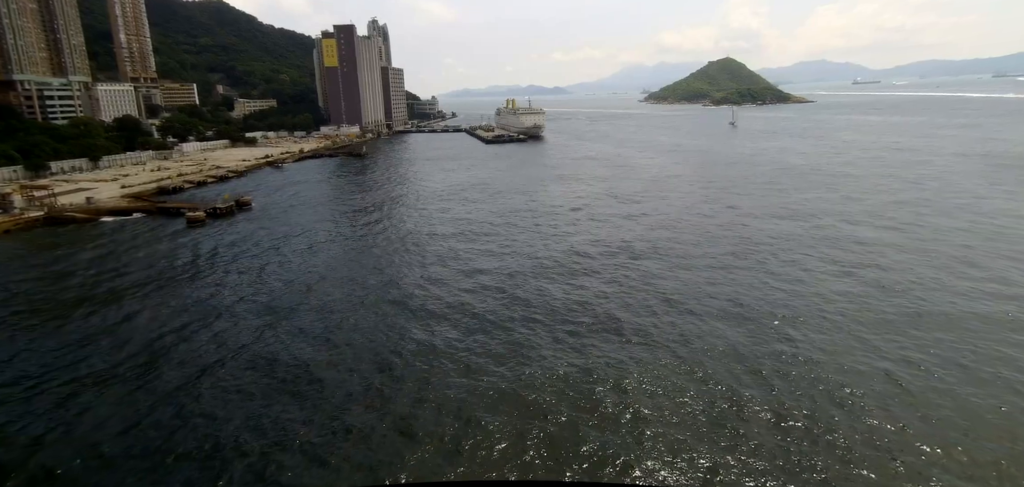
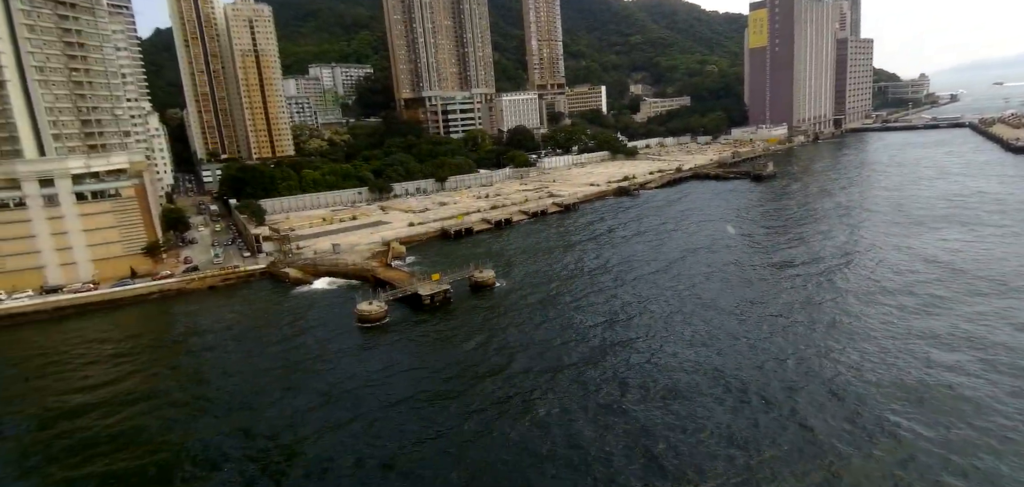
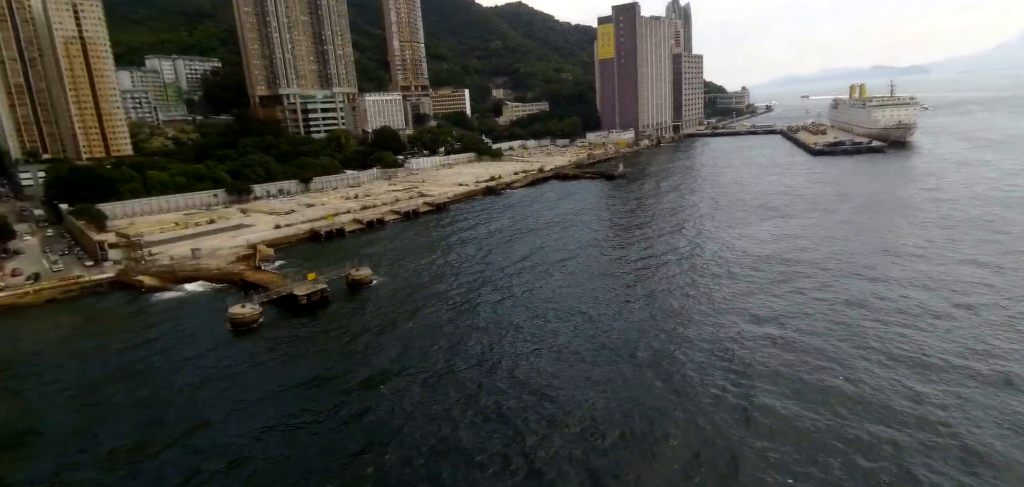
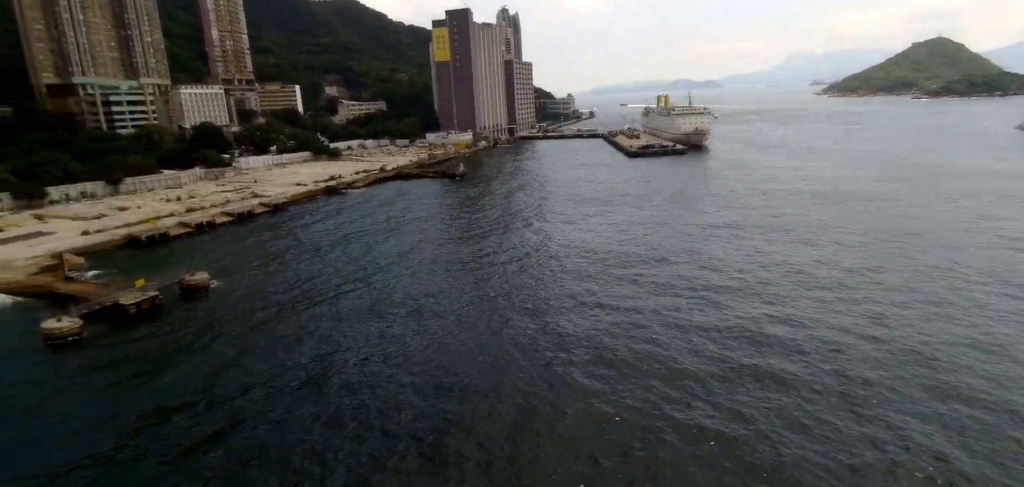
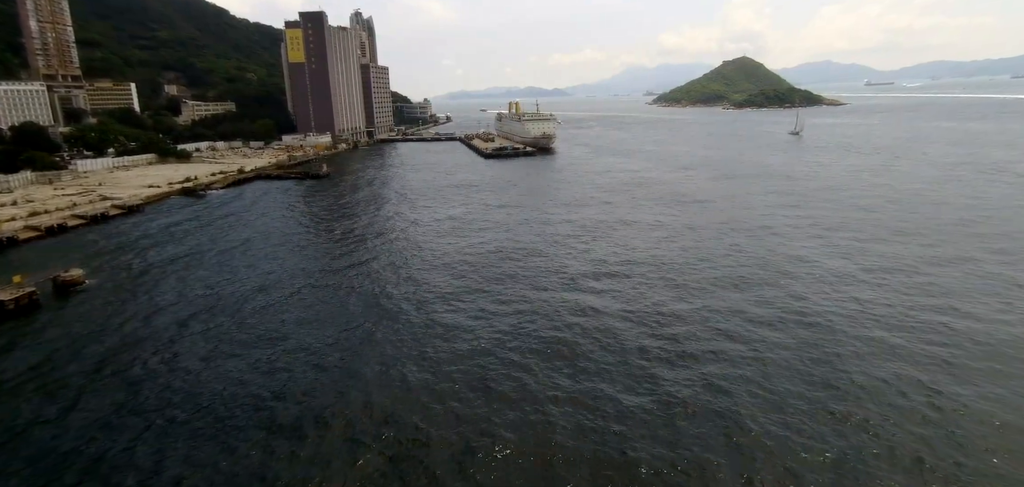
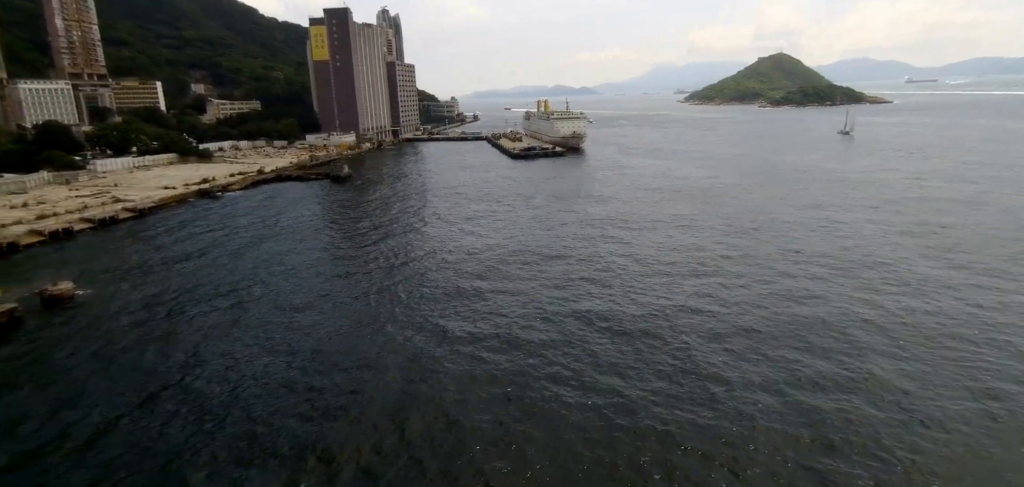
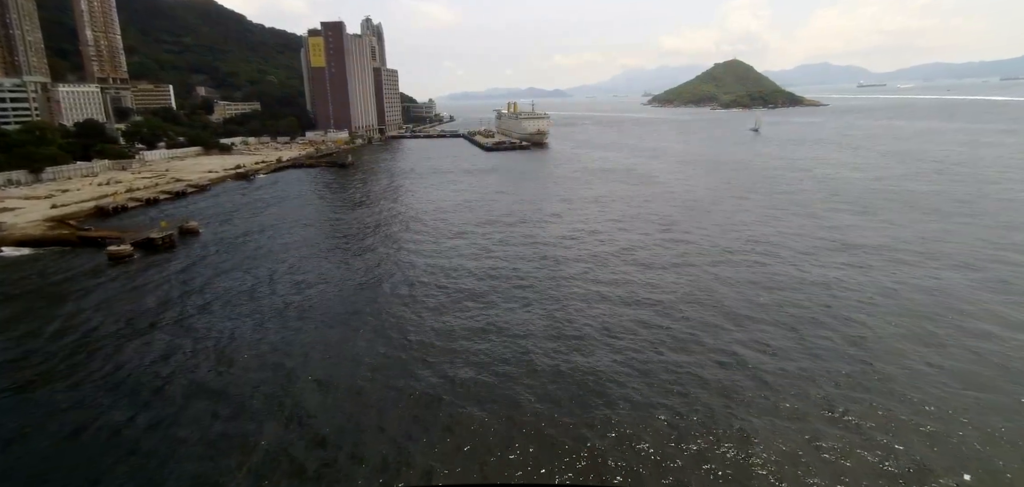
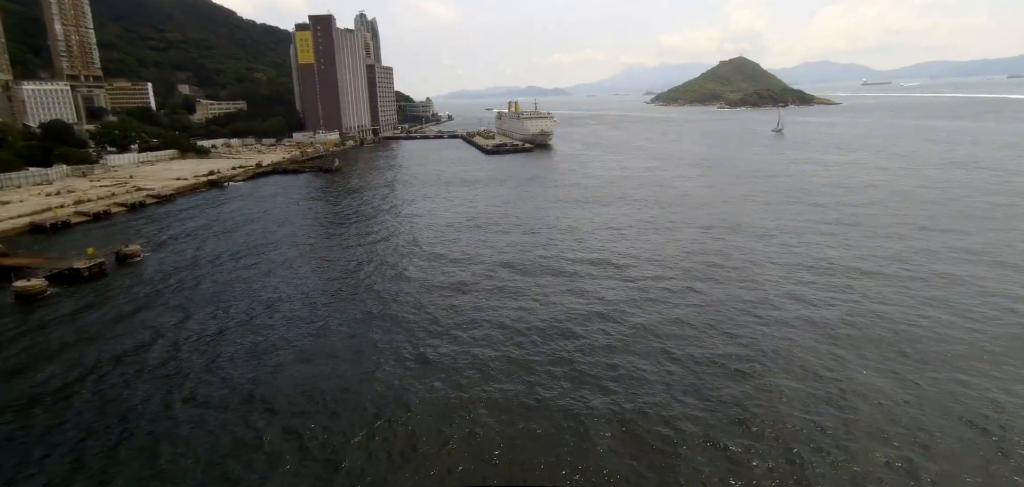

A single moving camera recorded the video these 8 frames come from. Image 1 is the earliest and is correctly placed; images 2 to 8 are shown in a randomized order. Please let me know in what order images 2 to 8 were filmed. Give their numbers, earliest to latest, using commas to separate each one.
7, 8, 5, 6, 4, 3, 2
